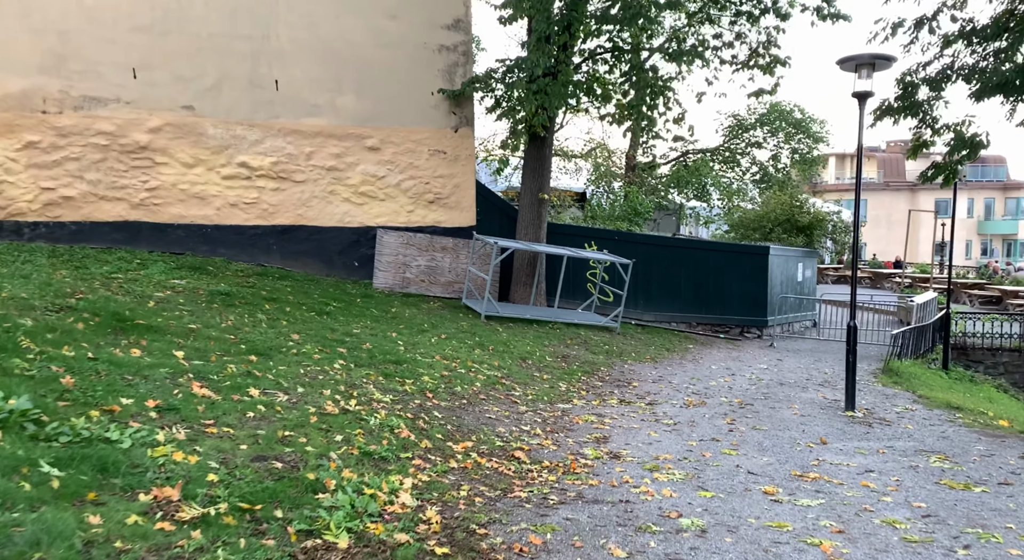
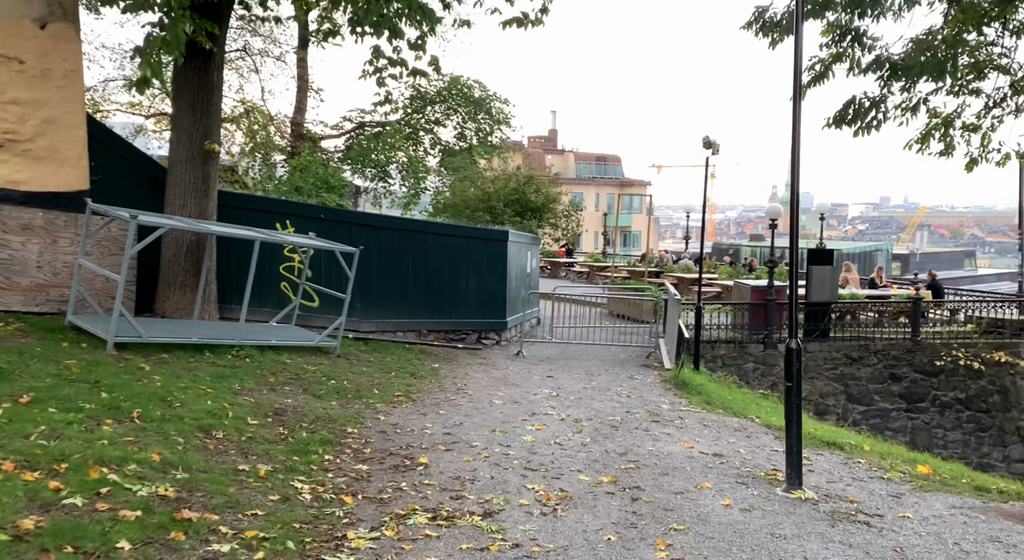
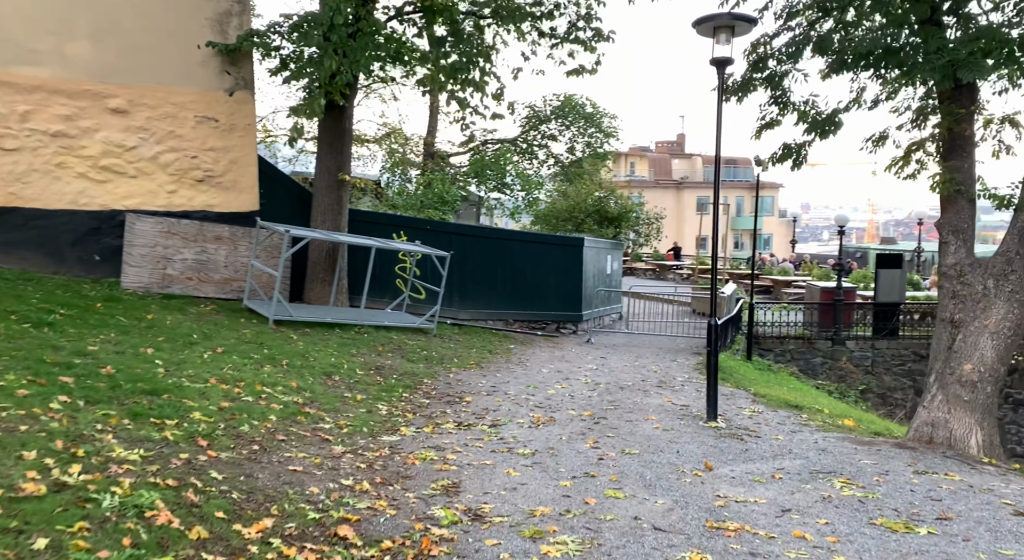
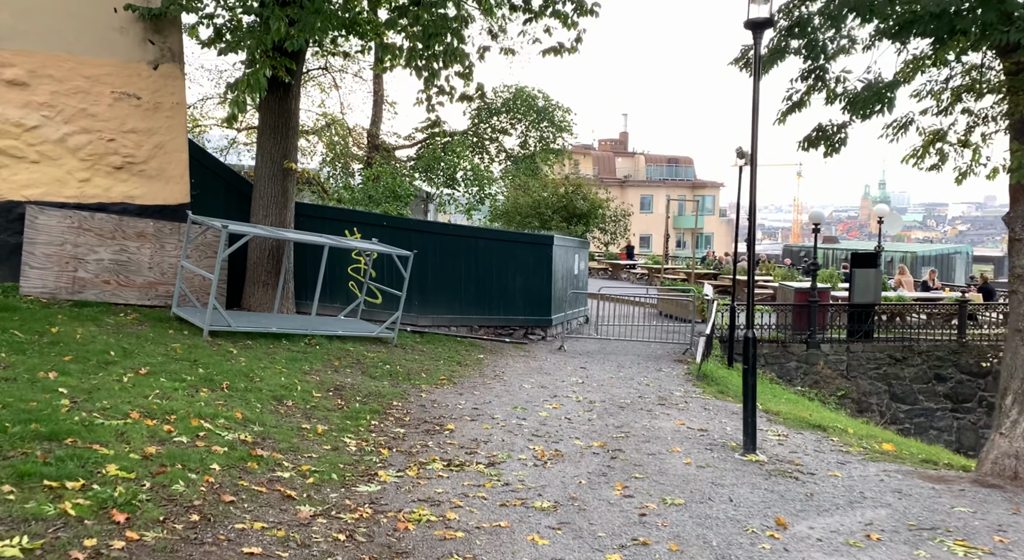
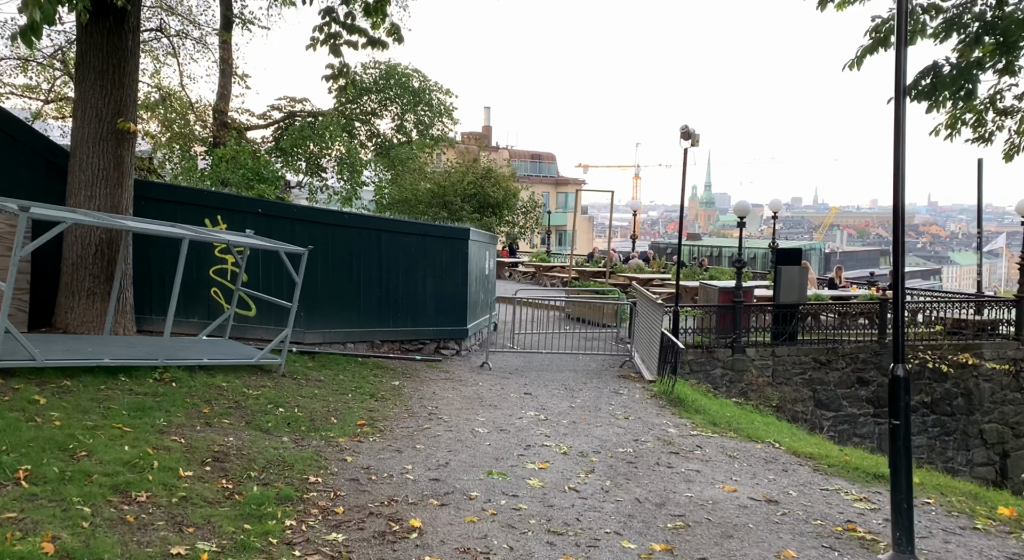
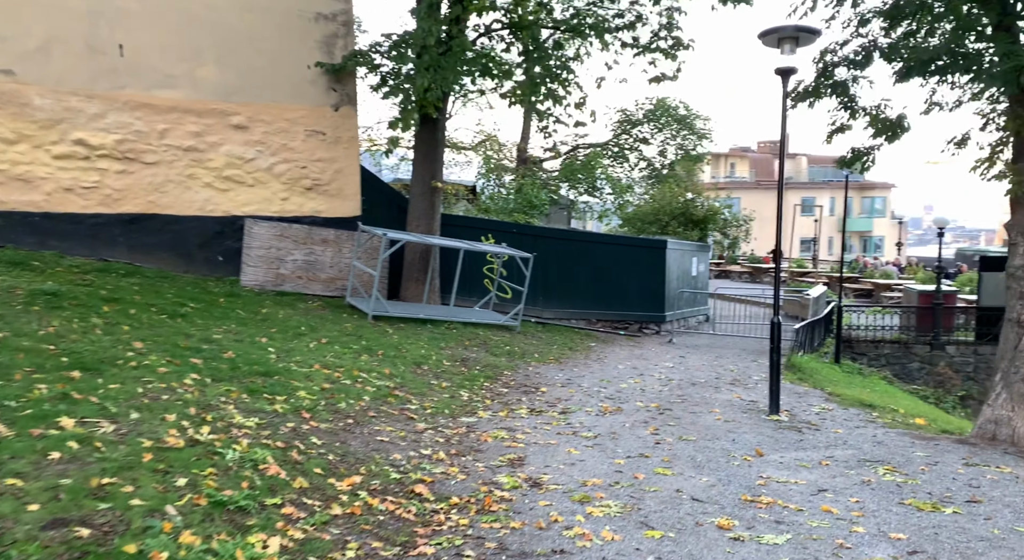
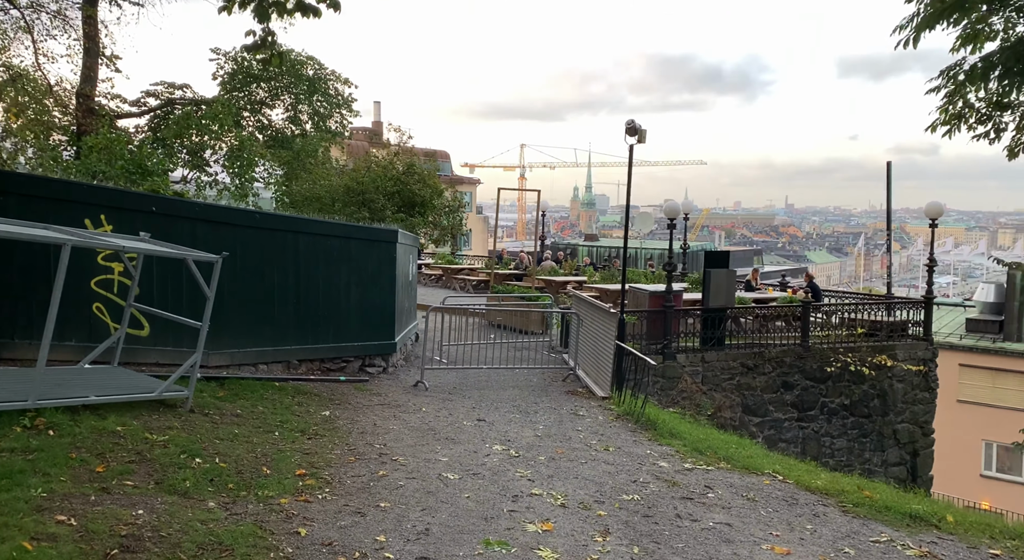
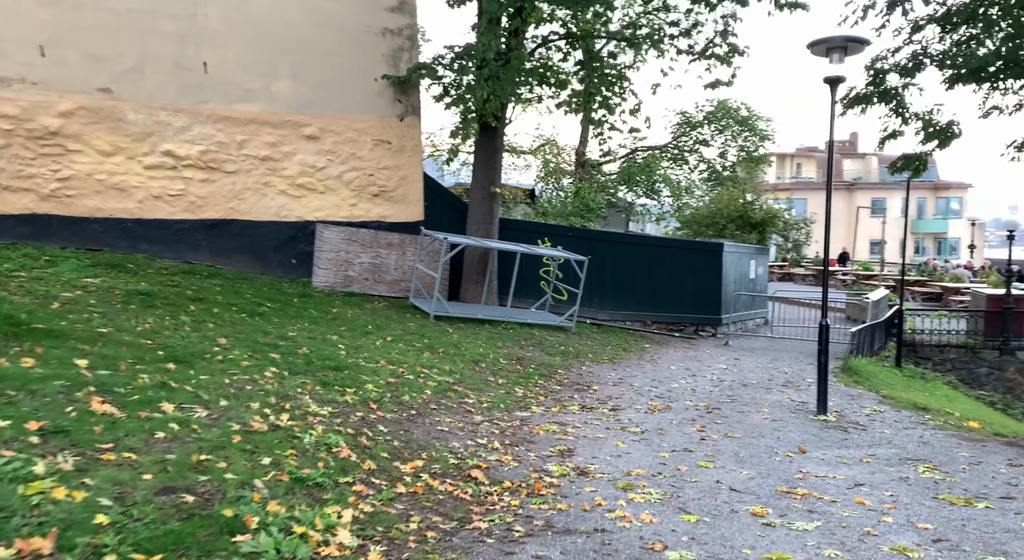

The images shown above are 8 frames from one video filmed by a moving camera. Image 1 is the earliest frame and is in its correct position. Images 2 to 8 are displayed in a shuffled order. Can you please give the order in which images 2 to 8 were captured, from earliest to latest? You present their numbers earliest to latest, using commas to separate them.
8, 6, 3, 4, 2, 5, 7
